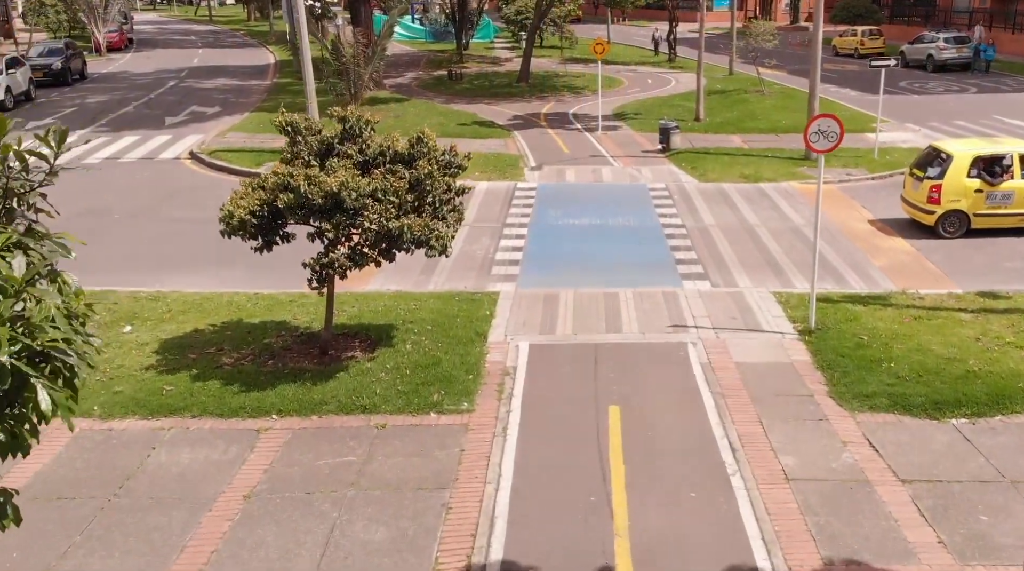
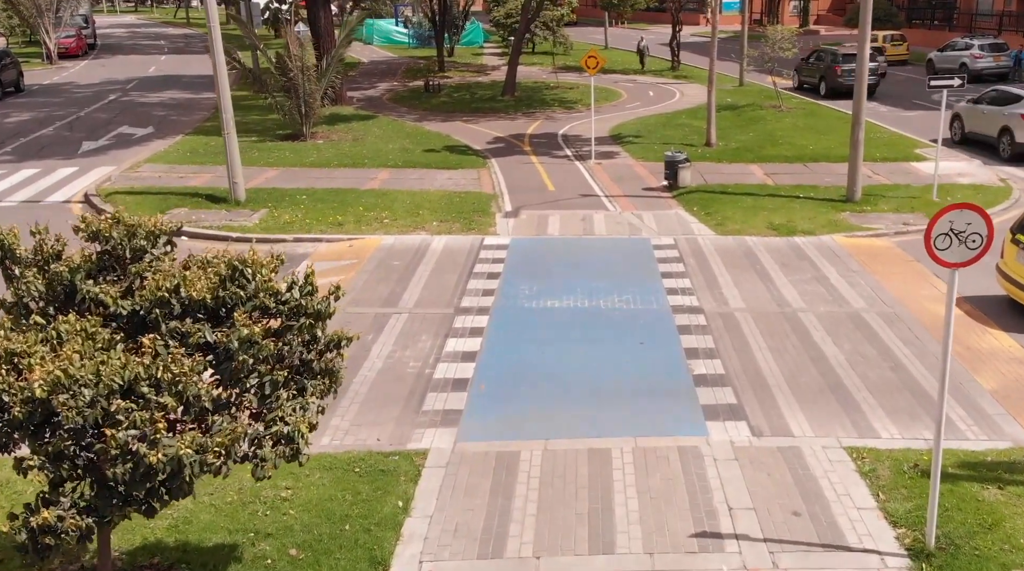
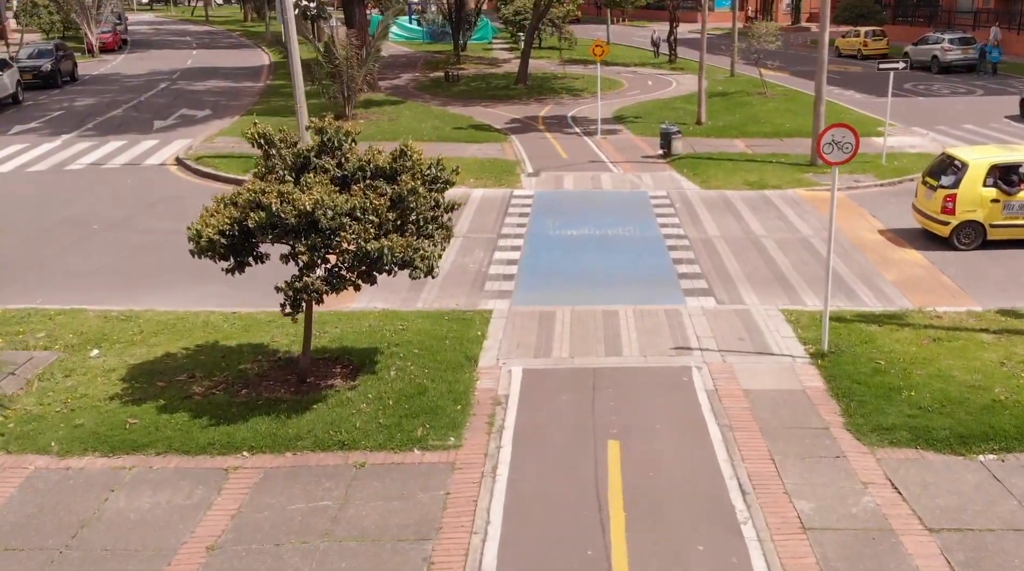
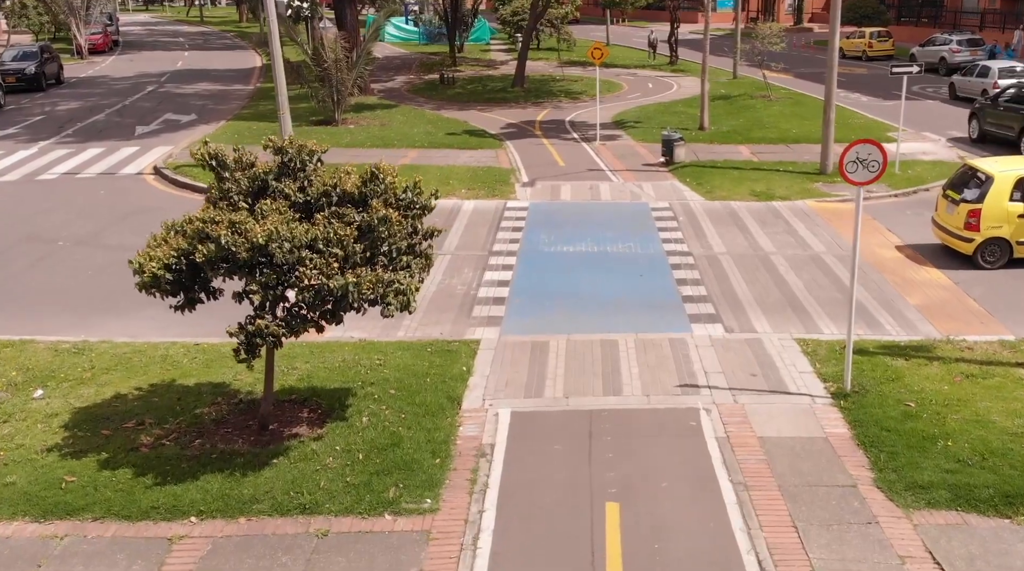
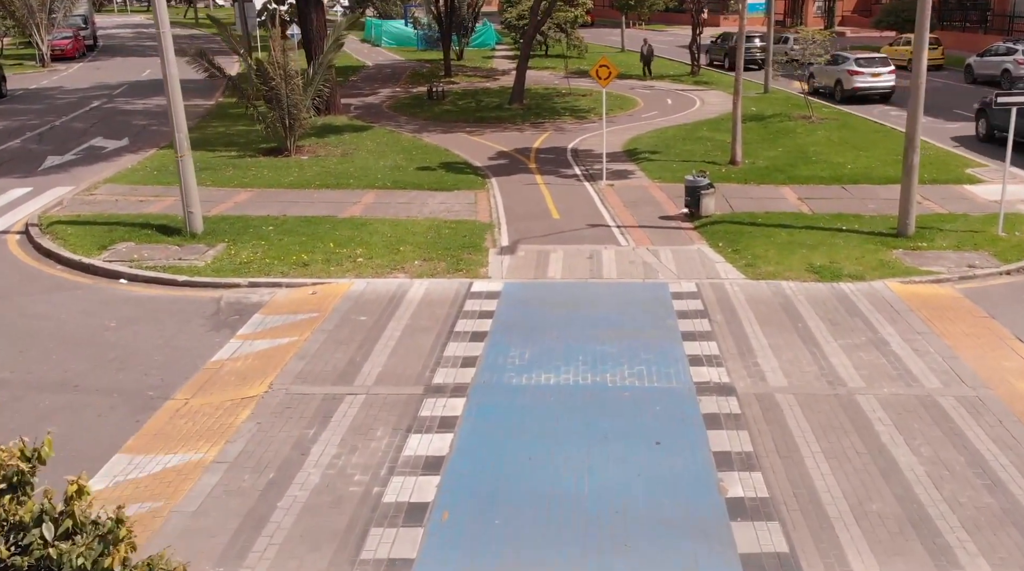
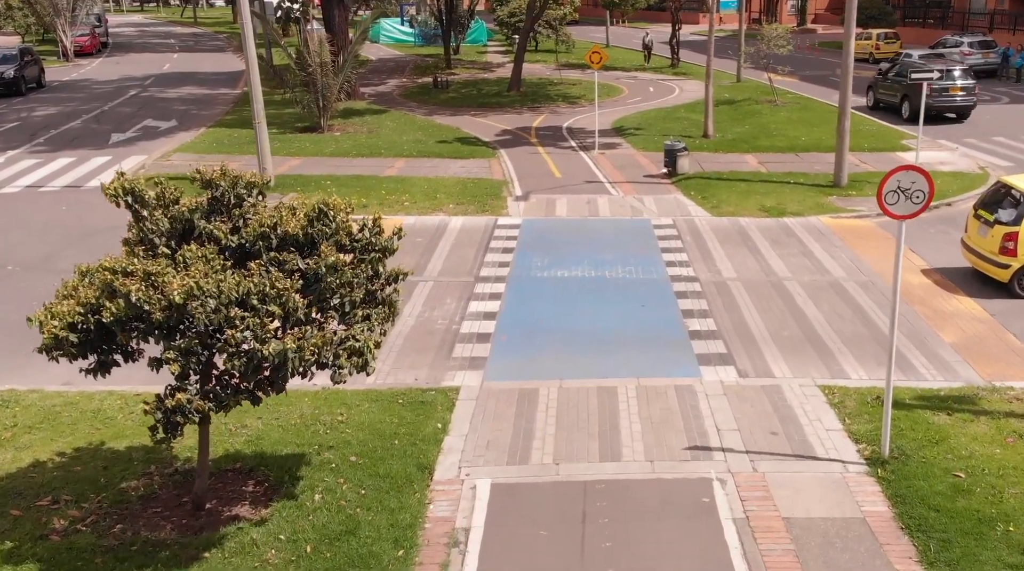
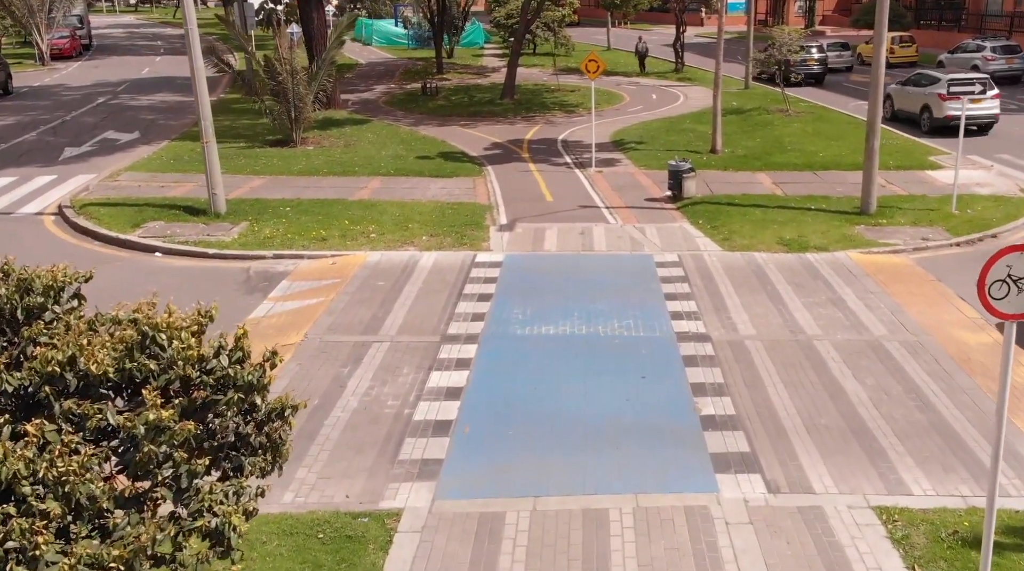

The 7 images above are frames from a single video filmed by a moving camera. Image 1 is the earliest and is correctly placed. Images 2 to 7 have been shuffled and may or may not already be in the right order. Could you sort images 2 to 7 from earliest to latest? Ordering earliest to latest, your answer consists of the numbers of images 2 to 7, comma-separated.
3, 4, 6, 2, 7, 5
